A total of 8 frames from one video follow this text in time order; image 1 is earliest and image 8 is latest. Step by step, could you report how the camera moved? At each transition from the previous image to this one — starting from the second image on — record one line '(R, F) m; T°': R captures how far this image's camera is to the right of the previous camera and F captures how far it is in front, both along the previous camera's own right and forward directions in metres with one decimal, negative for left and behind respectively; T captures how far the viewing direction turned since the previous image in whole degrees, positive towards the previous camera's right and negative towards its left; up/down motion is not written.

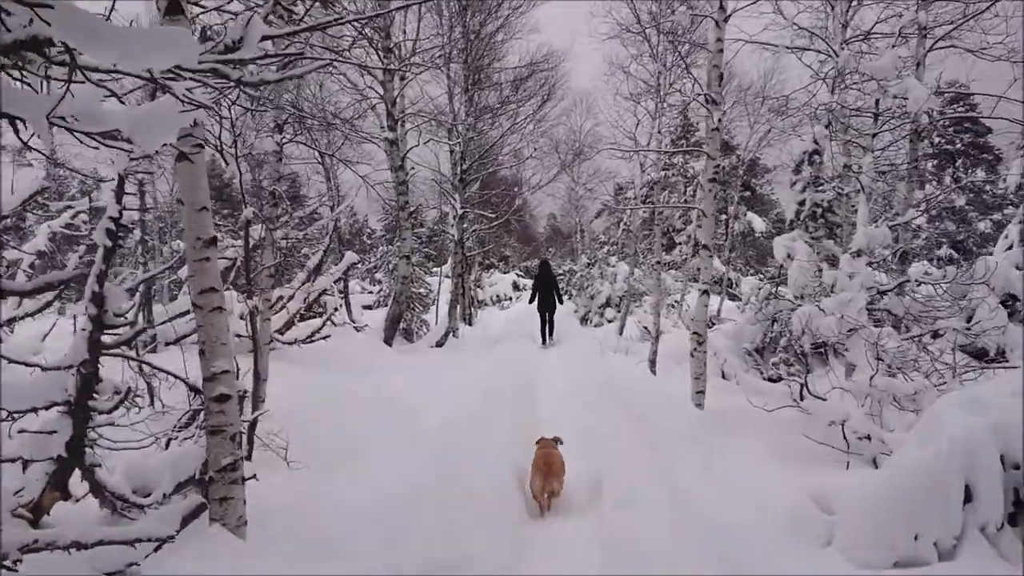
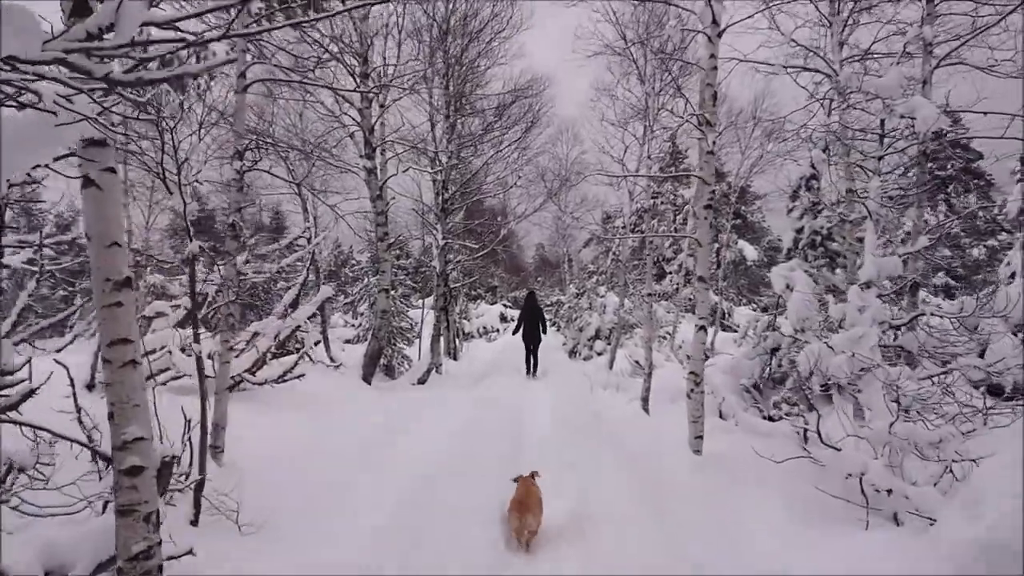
(+0.1, +0.5) m; +1°
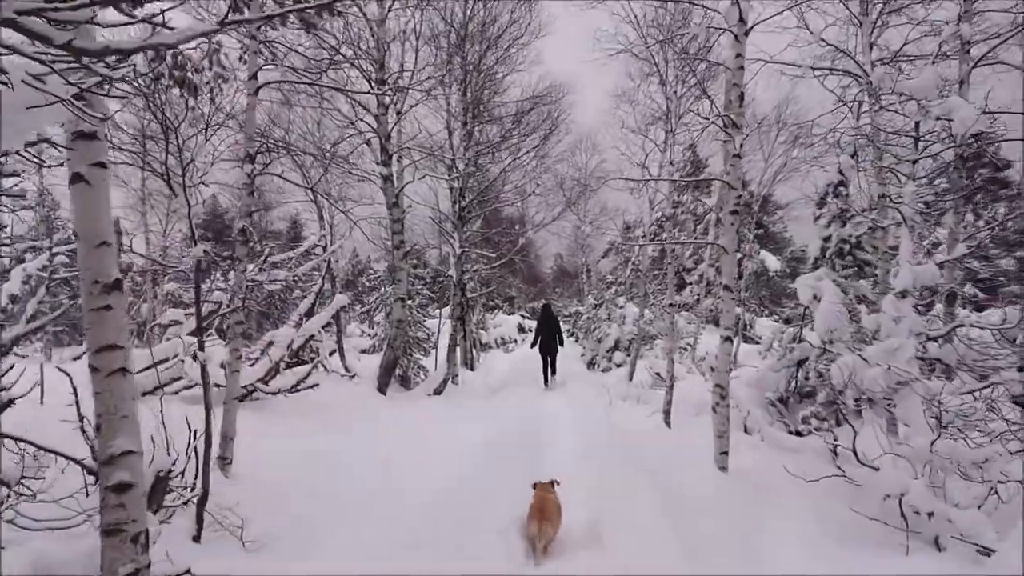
(0.0, +0.2) m; -1°
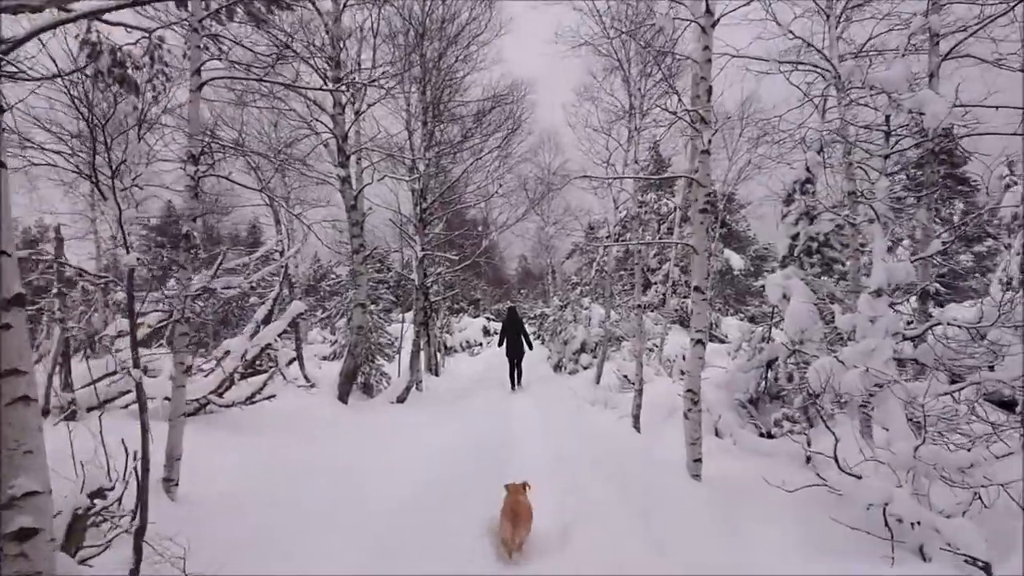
(0.0, +0.2) m; +2°
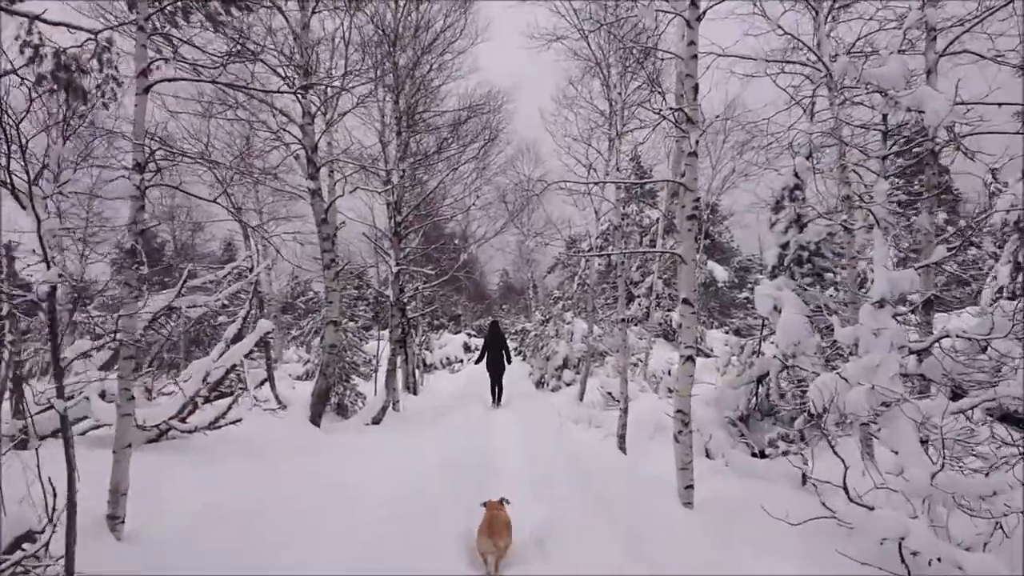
(0.0, +0.4) m; +1°
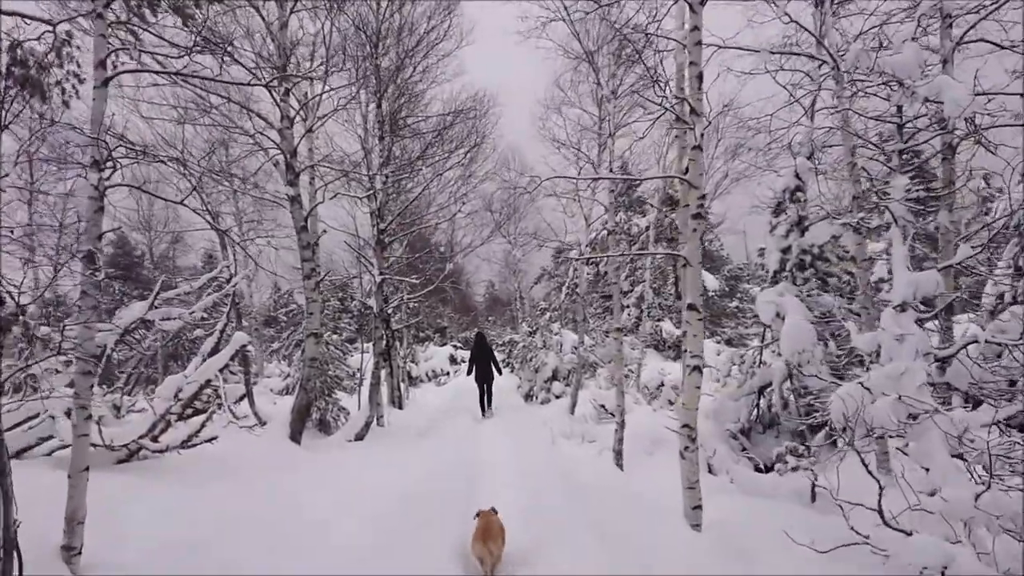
(0.0, +0.3) m; +1°
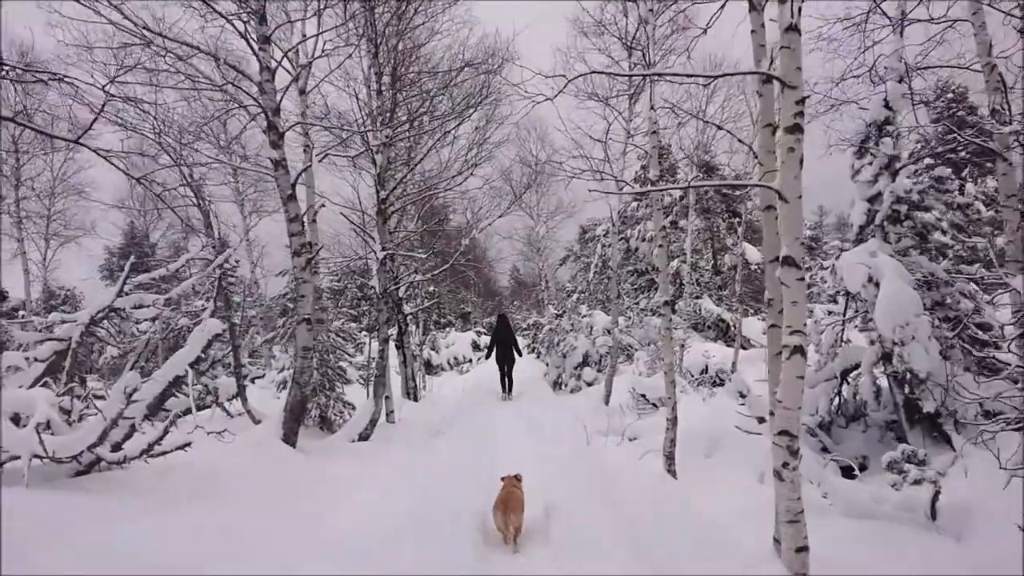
(0.0, +1.3) m; -2°
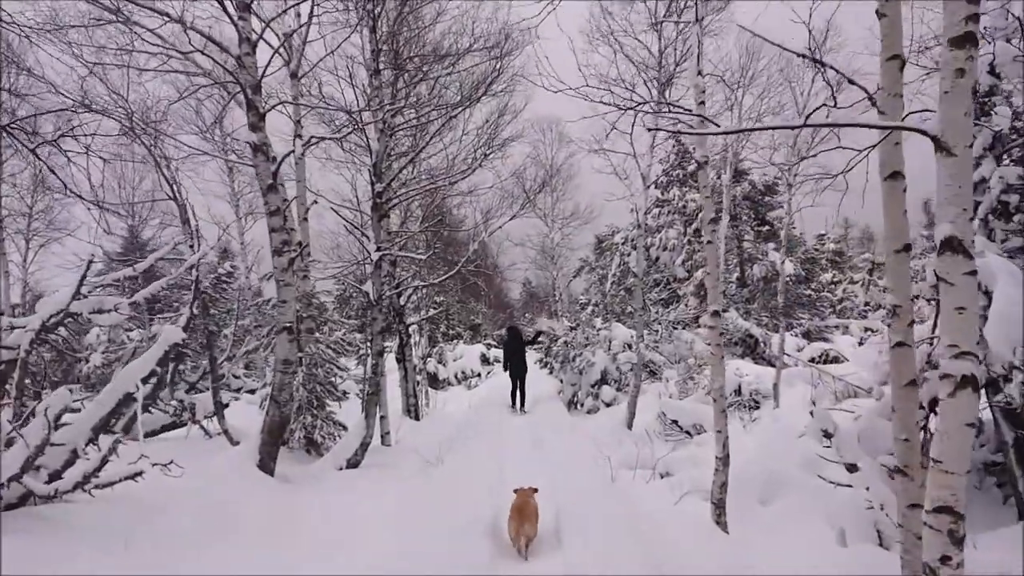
(0.0, +1.0) m; -1°
